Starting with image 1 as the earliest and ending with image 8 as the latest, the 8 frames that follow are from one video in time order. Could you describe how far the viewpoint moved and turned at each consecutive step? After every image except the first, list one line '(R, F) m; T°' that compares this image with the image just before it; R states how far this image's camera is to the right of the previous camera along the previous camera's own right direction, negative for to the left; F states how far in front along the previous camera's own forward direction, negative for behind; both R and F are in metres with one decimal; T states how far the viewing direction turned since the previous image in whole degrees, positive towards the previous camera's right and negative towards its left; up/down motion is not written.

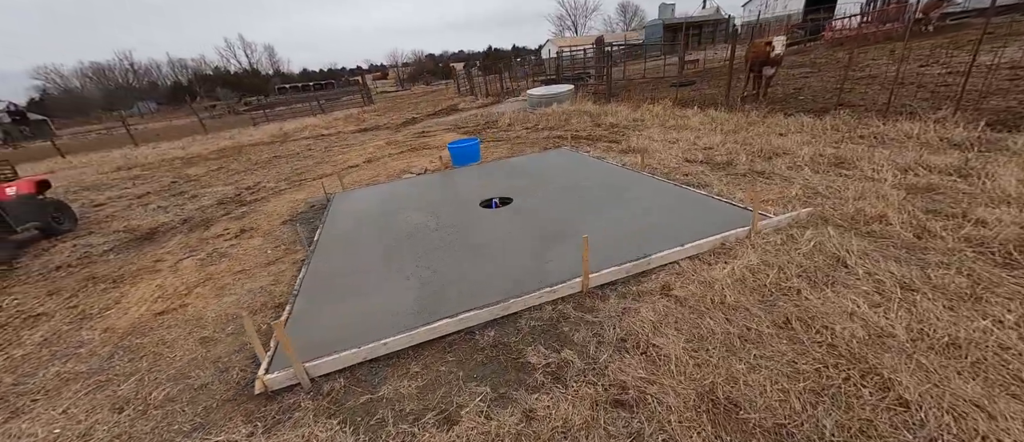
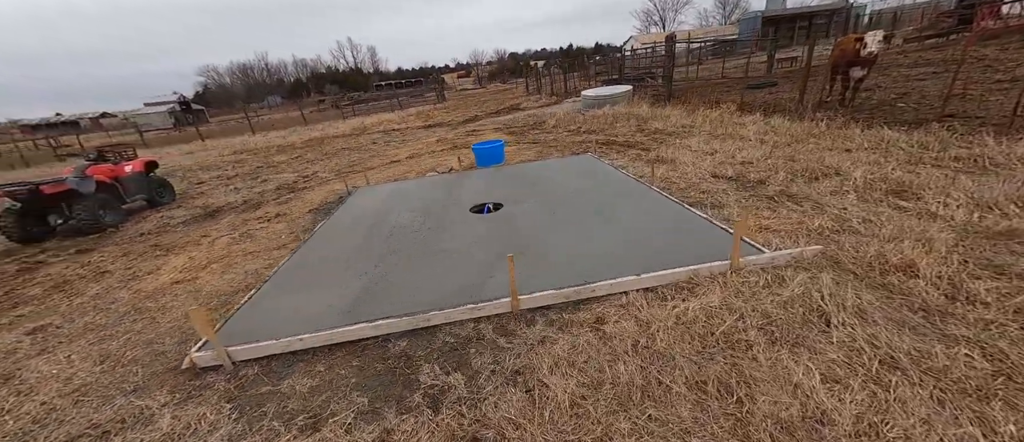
(+0.8, +0.2) m; -12°
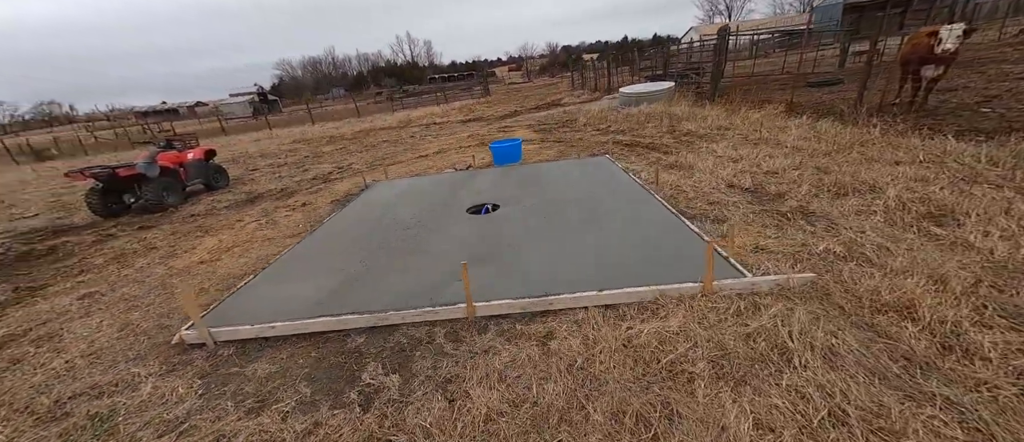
(+0.5, 0.0) m; -8°
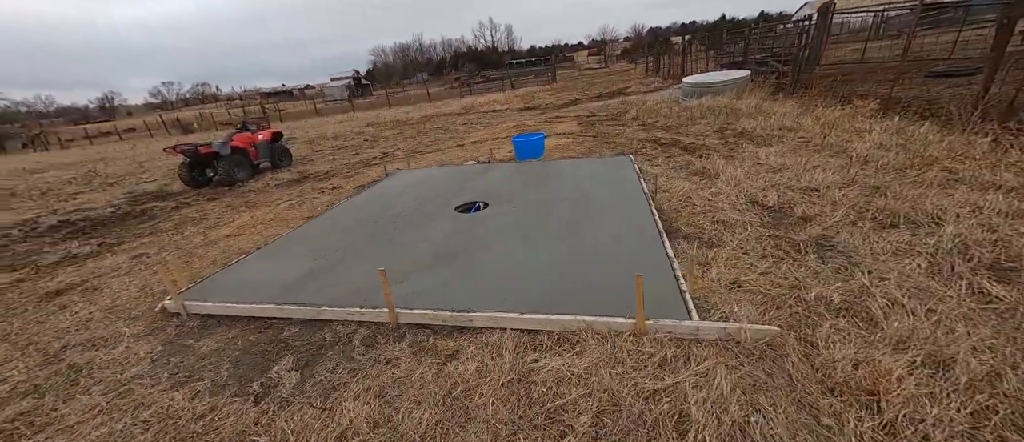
(+0.8, +0.2) m; -11°
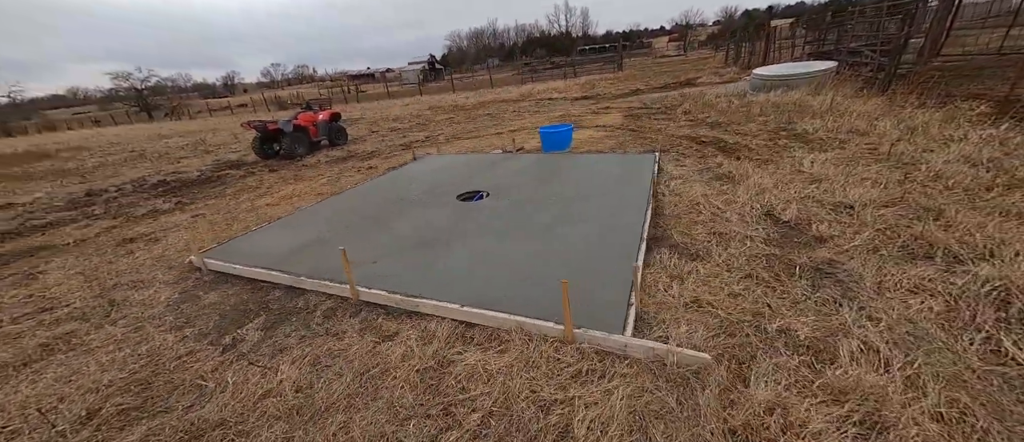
(+0.6, +0.1) m; -10°
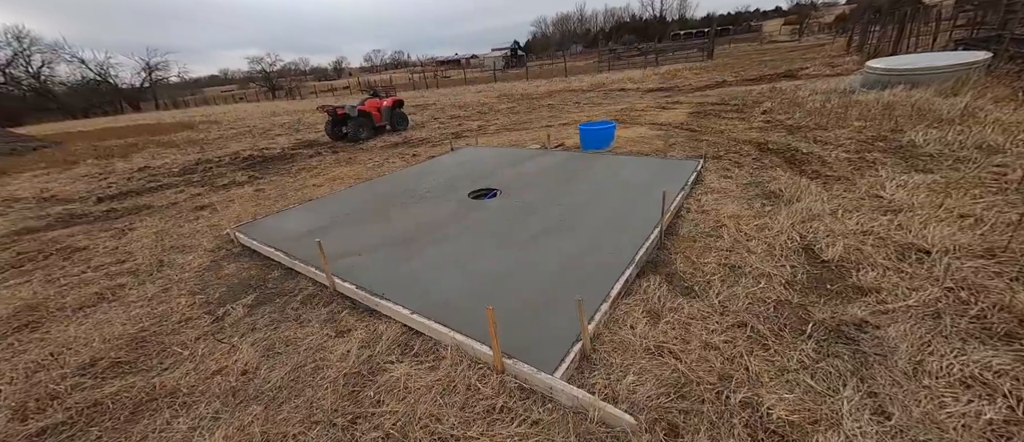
(+0.6, +0.2) m; -12°
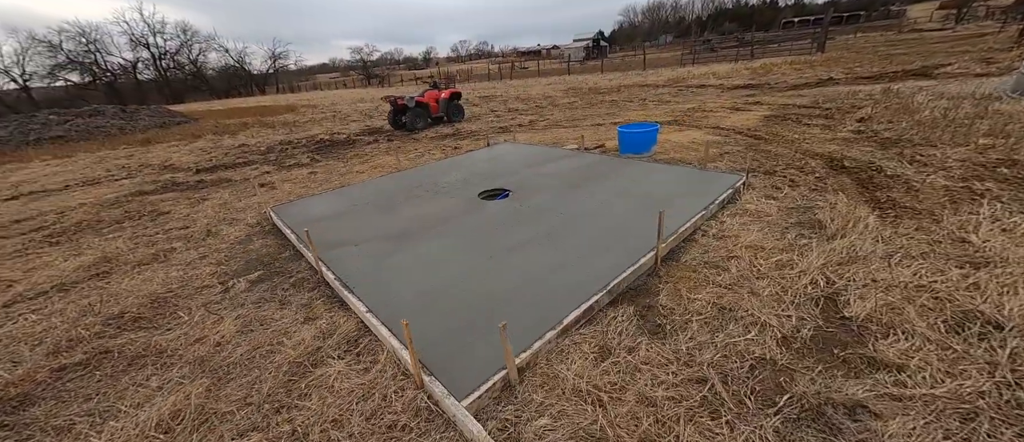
(+0.6, +0.2) m; -11°
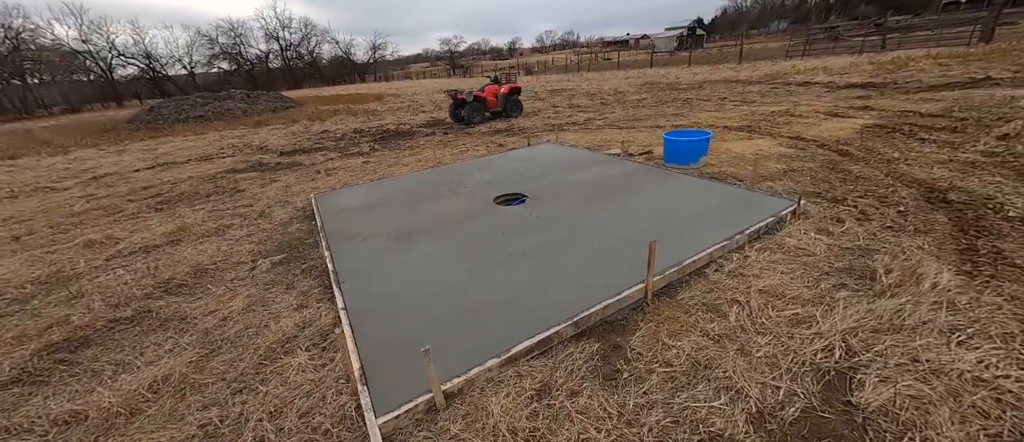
(+0.5, +0.1) m; -12°
